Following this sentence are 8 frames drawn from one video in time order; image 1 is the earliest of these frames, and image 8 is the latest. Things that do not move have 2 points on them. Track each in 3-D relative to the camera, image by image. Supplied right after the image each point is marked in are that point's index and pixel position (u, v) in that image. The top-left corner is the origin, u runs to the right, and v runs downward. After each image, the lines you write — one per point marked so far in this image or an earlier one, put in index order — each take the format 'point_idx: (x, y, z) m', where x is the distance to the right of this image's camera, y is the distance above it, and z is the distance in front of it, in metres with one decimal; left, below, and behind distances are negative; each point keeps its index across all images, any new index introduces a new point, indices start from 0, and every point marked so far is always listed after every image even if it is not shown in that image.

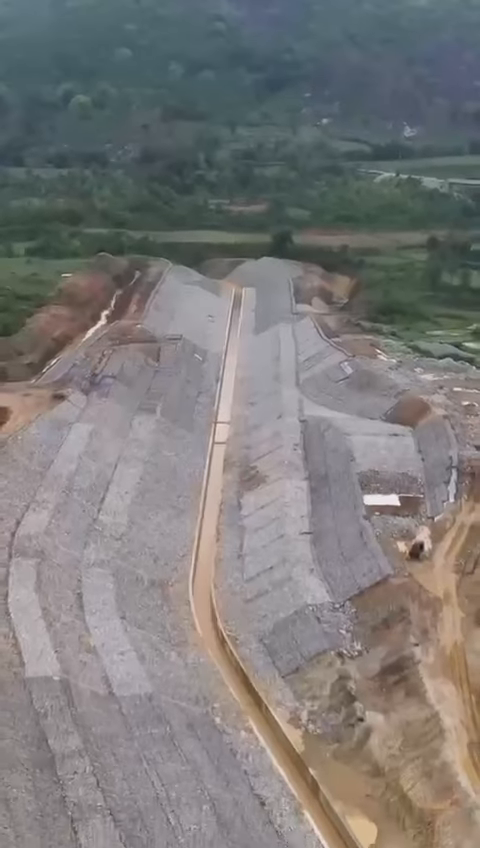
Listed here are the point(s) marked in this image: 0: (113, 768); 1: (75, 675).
0: (-1.7, -4.5, +16.4) m
1: (-2.5, -3.7, +18.9) m
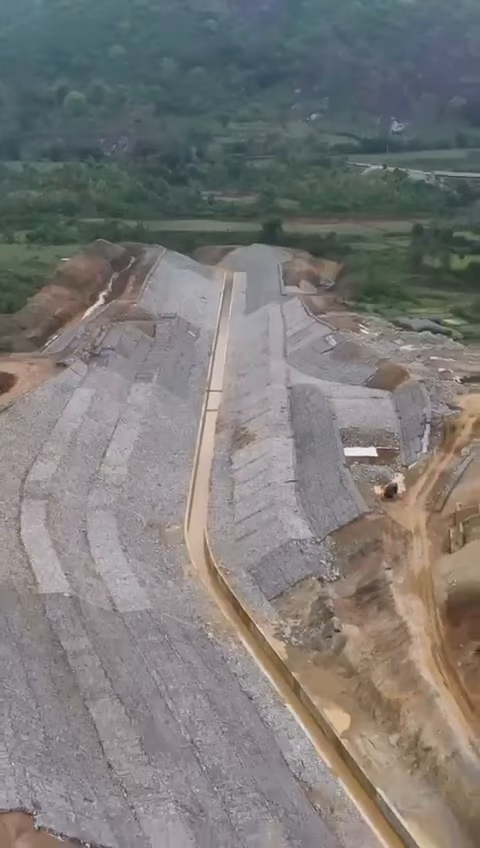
0: (-1.8, -3.5, +18.7) m
1: (-2.6, -2.8, +21.2) m
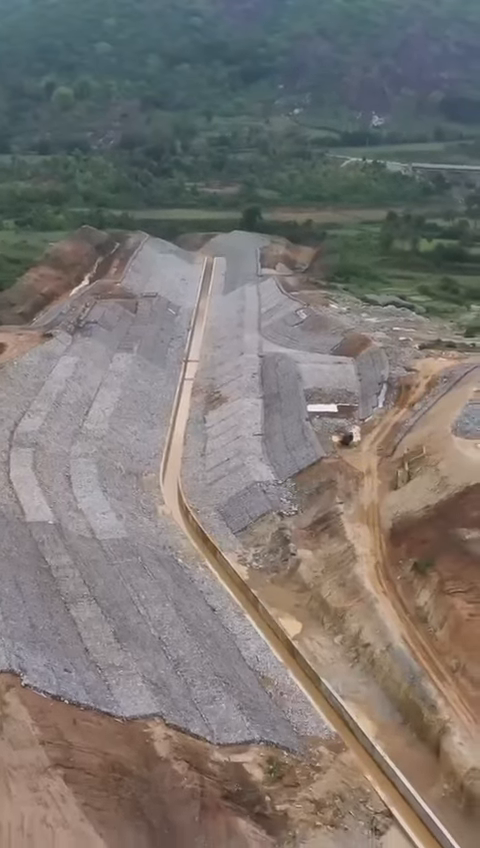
0: (-2.4, -2.5, +21.2) m
1: (-3.3, -1.8, +23.7) m
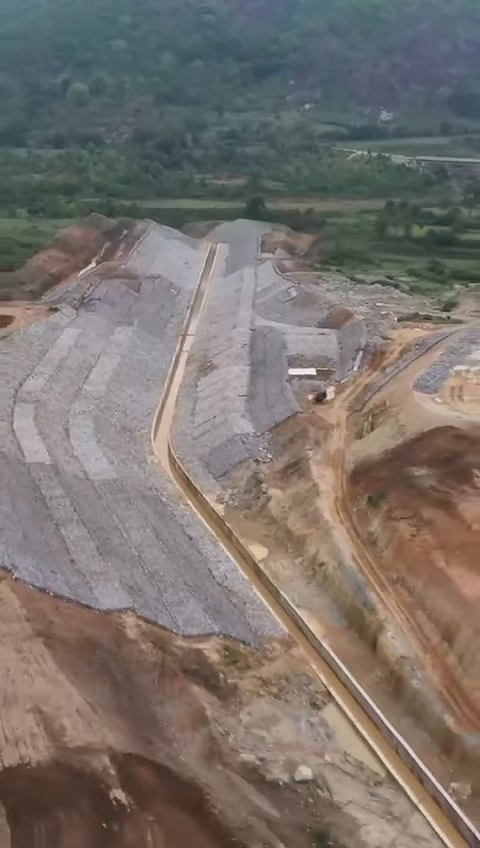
0: (-2.9, -1.6, +23.9) m
1: (-3.8, -0.8, +26.4) m
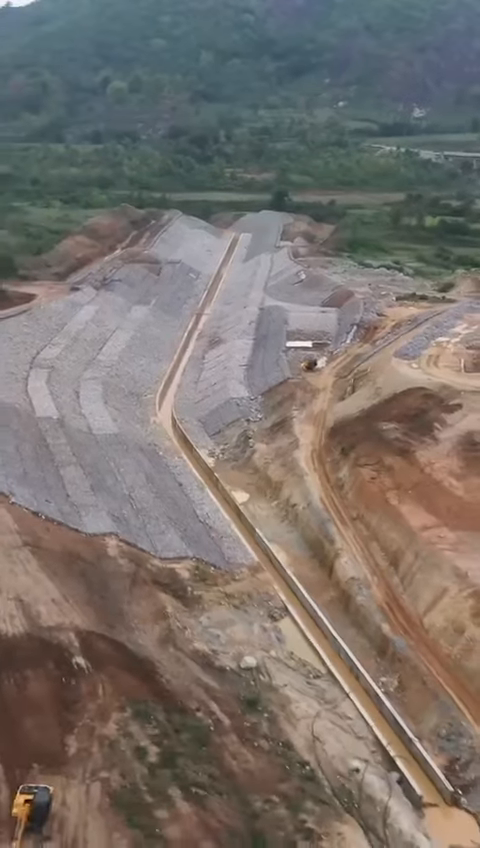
0: (-3.3, -0.6, +26.6) m
1: (-4.0, +0.1, +29.1) m
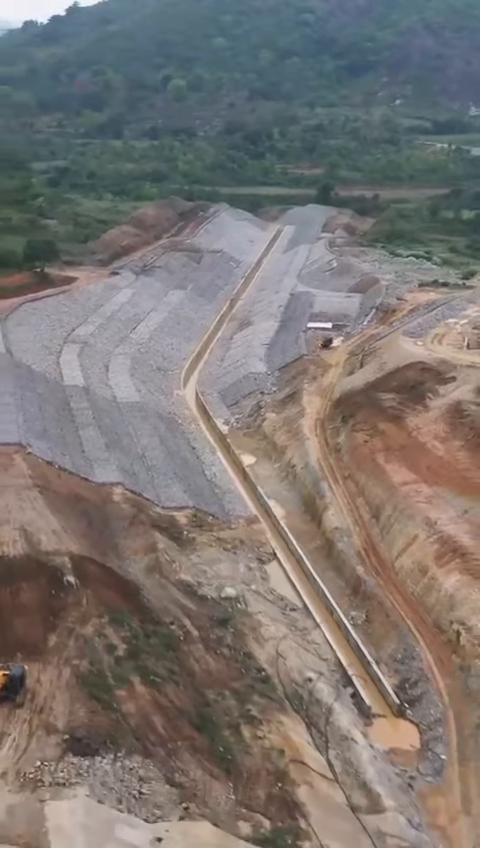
0: (-3.1, +0.2, +28.9) m
1: (-3.6, +0.9, +31.4) m
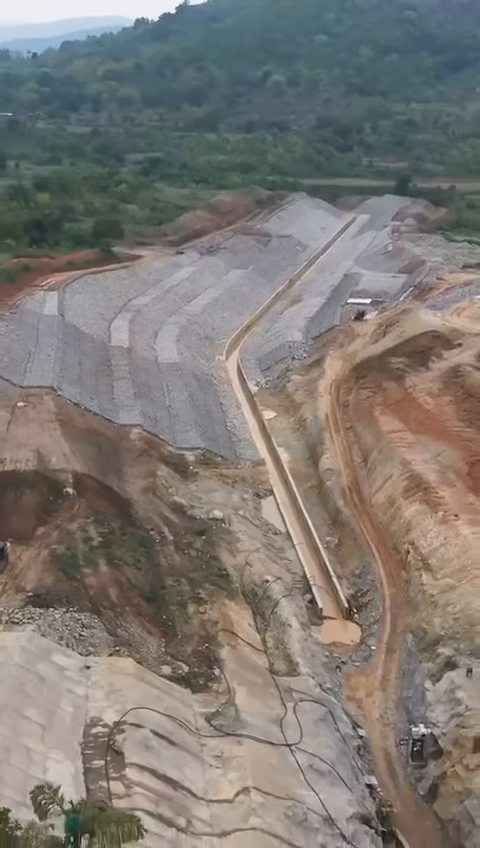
0: (-2.5, +1.3, +32.0) m
1: (-2.8, +2.0, +34.6) m
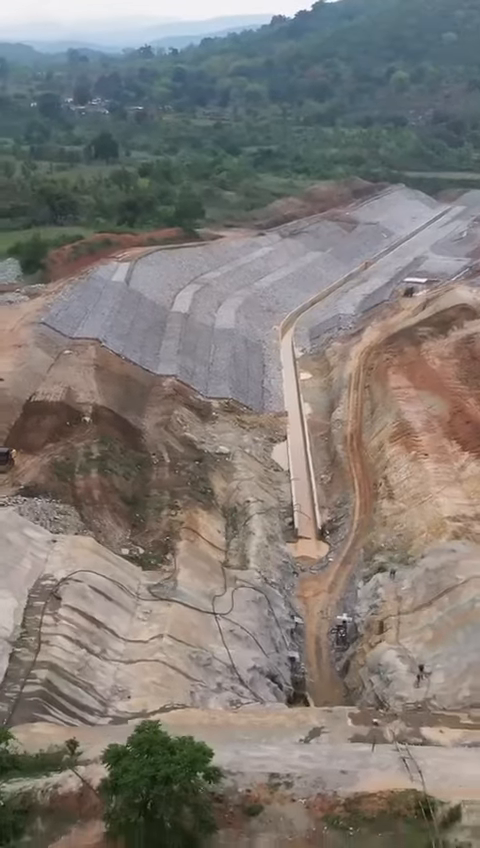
0: (-1.3, +2.5, +35.3) m
1: (-1.3, +3.2, +37.9) m
